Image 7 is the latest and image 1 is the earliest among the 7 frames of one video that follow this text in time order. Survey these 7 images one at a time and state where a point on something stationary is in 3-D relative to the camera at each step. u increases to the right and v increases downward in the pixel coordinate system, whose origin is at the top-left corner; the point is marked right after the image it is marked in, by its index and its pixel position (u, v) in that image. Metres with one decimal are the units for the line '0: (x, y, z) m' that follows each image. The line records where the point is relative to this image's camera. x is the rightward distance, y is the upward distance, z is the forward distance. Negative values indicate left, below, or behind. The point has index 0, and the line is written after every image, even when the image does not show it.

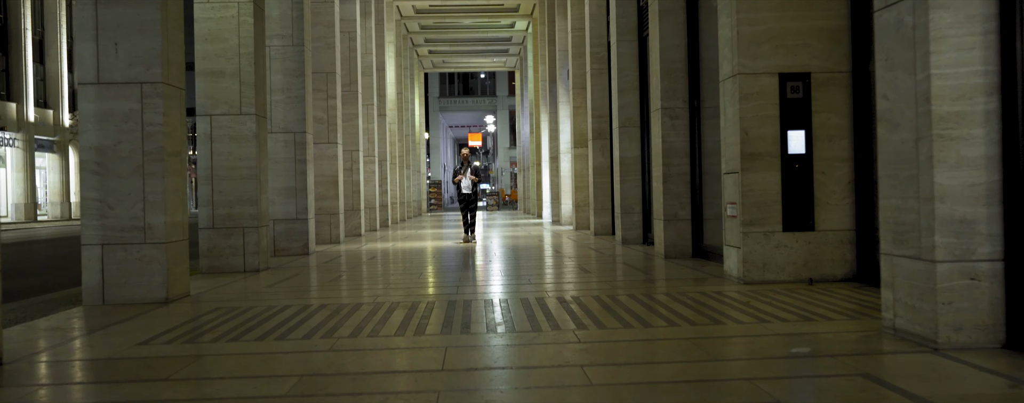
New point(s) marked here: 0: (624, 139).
0: (+1.6, +0.9, +12.6) m
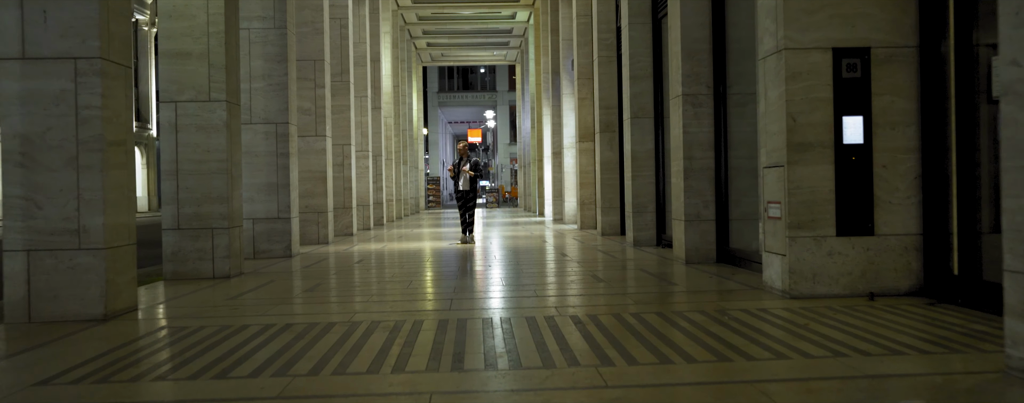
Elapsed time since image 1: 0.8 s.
0: (+1.6, +0.9, +11.6) m
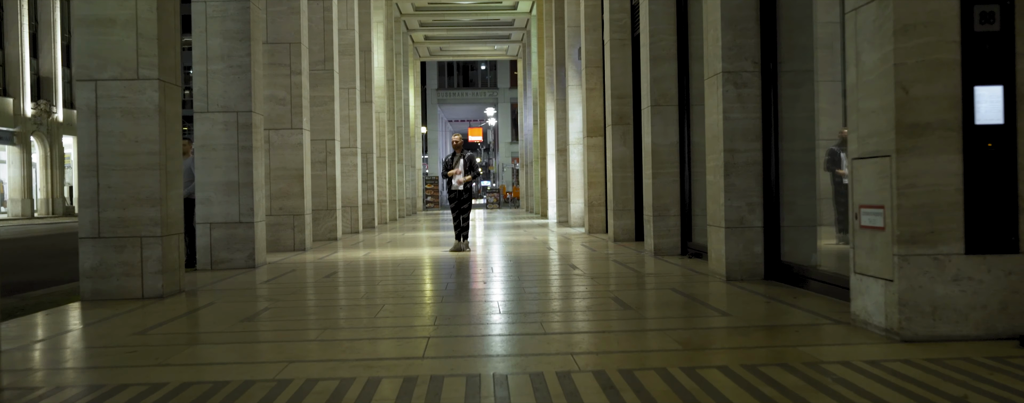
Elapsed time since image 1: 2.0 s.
0: (+1.6, +0.9, +9.9) m
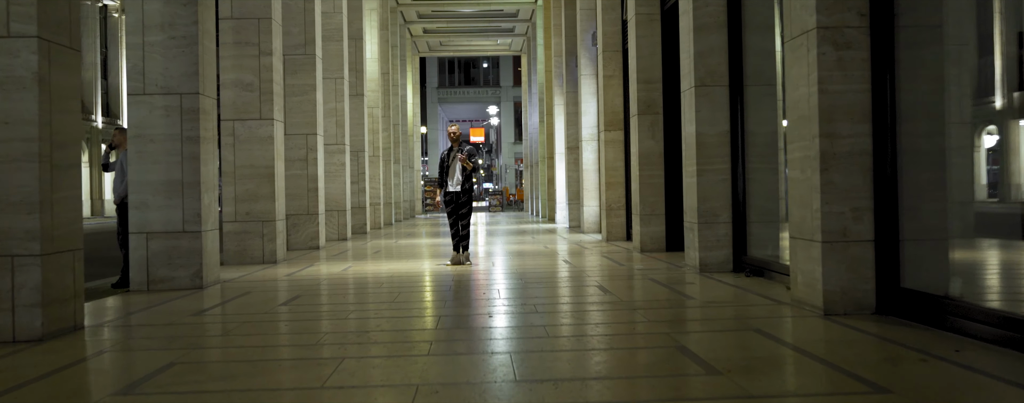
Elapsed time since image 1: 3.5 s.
0: (+1.7, +0.9, +8.0) m
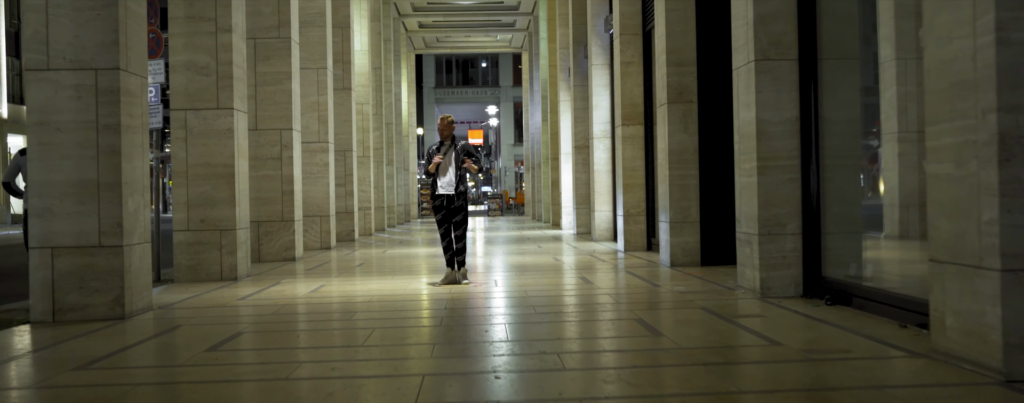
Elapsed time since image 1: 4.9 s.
0: (+1.8, +0.8, +6.3) m
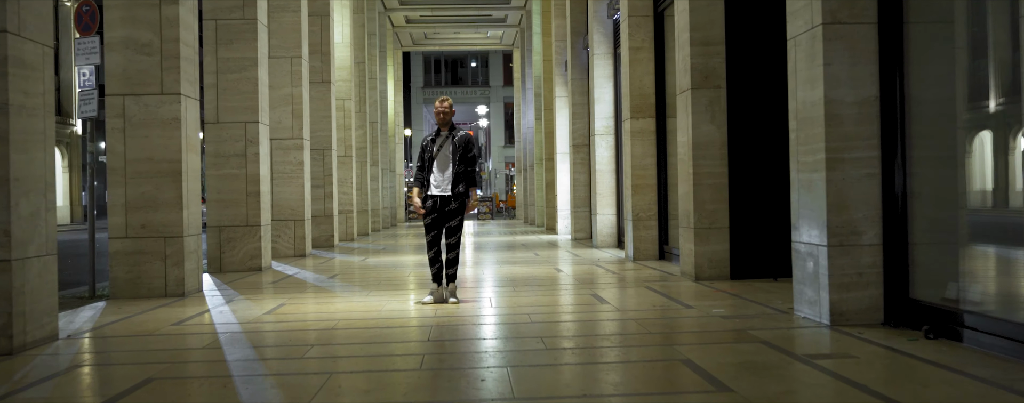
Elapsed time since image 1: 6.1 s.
0: (+1.8, +0.8, +4.9) m
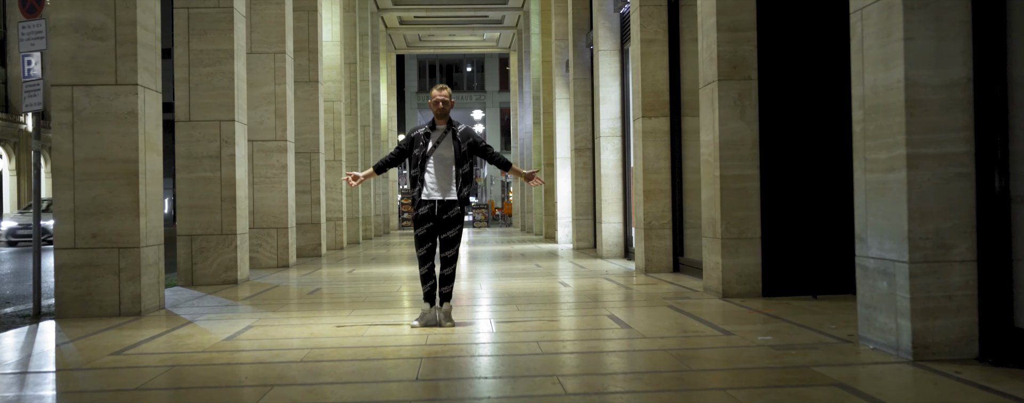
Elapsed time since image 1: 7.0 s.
0: (+1.8, +0.8, +4.0) m
